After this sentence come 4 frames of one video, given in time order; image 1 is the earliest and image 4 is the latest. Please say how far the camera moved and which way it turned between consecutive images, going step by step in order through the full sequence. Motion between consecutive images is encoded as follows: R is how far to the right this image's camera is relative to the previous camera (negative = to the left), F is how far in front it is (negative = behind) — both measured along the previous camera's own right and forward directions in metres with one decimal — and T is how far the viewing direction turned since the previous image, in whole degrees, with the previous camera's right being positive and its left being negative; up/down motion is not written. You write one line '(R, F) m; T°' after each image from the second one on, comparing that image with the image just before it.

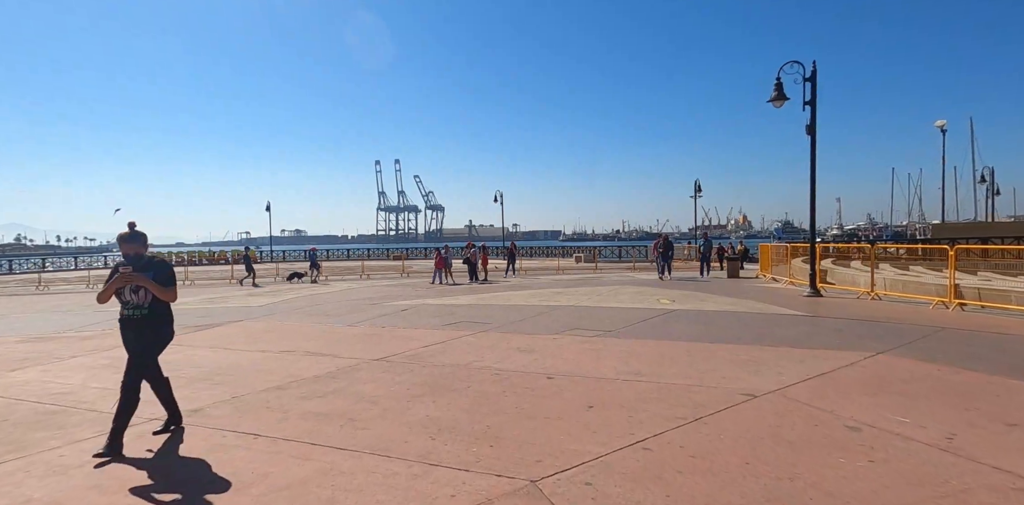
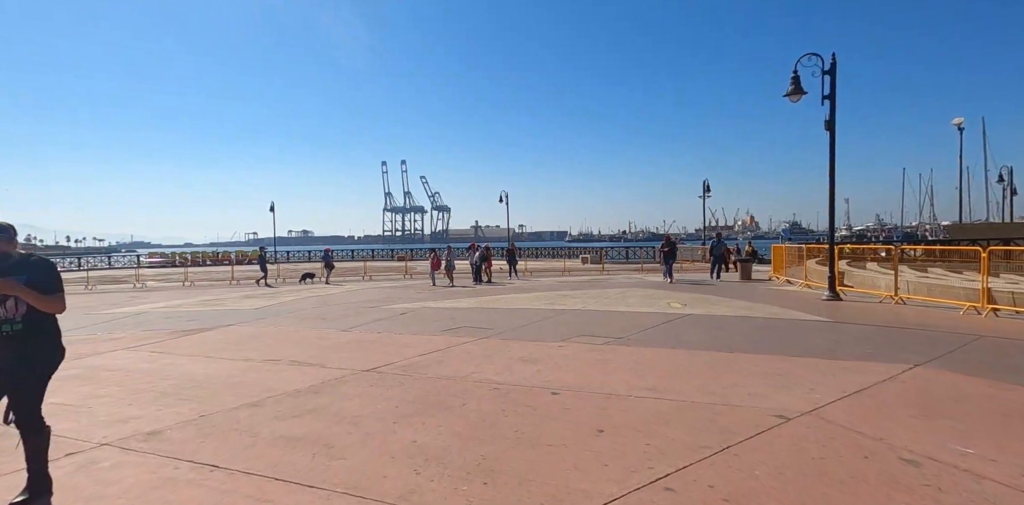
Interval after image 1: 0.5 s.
(+0.1, +0.7) m; -1°
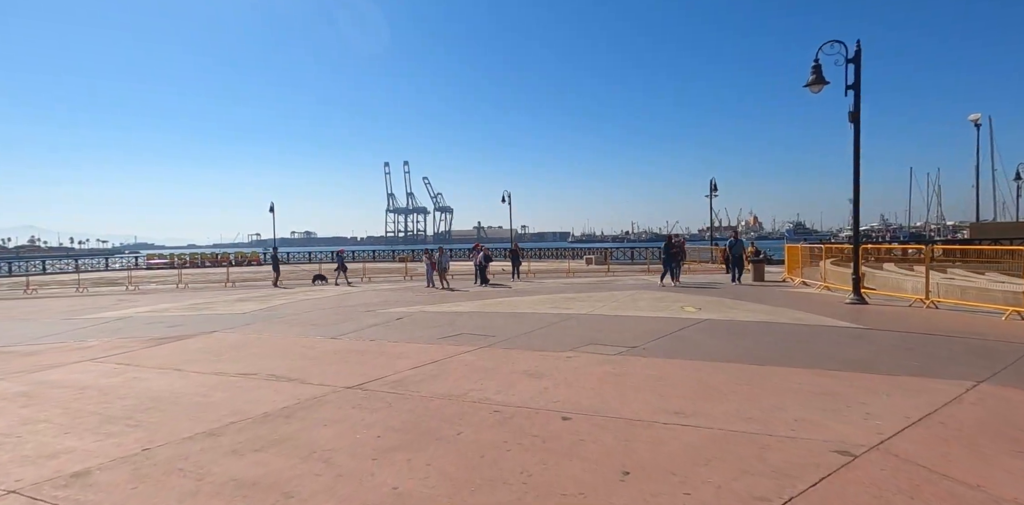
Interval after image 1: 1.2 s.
(0.0, +0.9) m; 0°
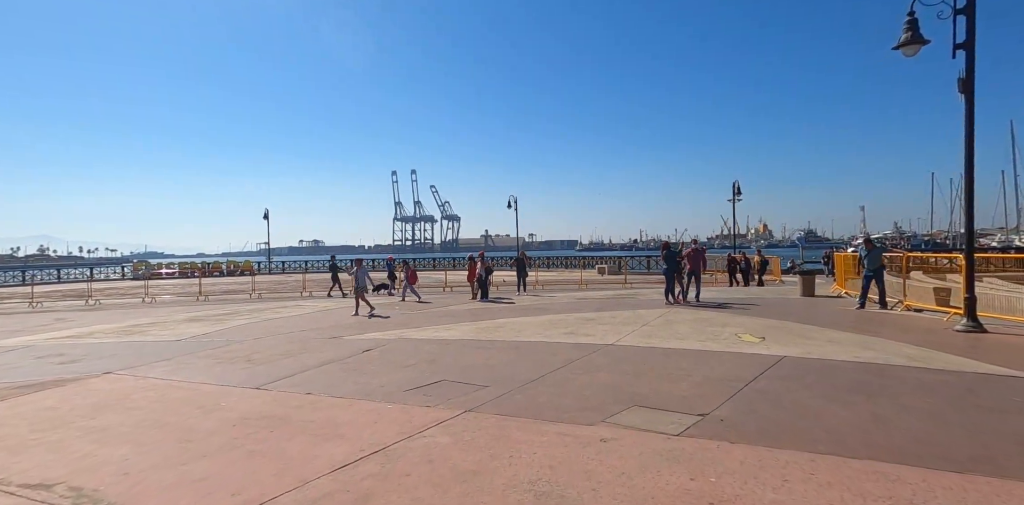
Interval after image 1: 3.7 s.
(+0.1, +3.3) m; -1°
